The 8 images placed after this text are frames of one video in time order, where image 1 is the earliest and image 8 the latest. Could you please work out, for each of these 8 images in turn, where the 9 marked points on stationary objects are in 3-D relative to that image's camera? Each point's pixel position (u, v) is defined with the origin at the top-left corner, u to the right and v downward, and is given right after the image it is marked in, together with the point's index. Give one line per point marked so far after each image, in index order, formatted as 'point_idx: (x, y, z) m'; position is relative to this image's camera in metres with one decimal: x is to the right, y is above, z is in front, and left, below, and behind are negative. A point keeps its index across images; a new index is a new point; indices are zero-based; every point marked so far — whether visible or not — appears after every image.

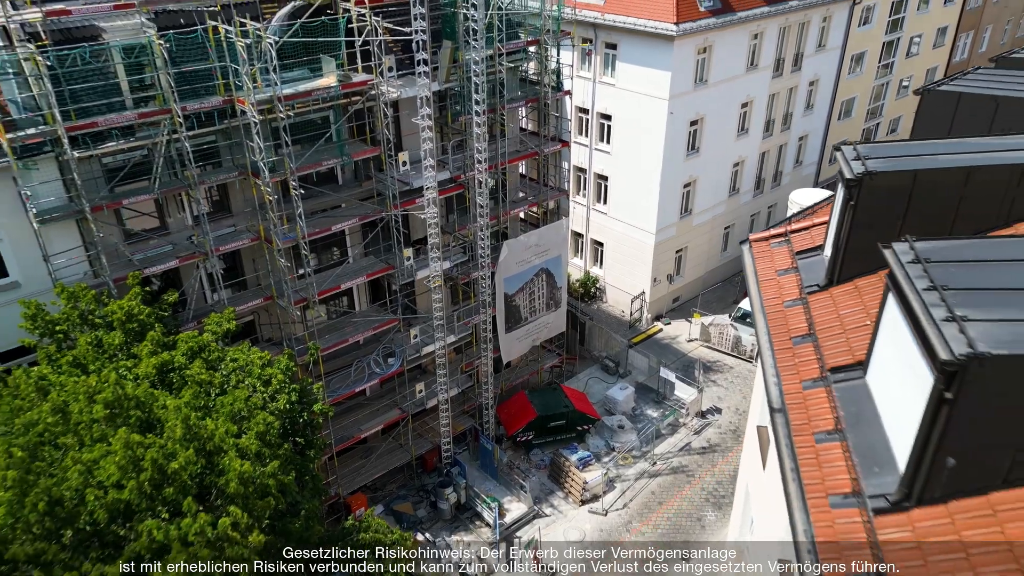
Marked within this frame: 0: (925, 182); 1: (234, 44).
0: (+5.1, +1.3, +8.9) m
1: (-6.6, +5.9, +17.2) m
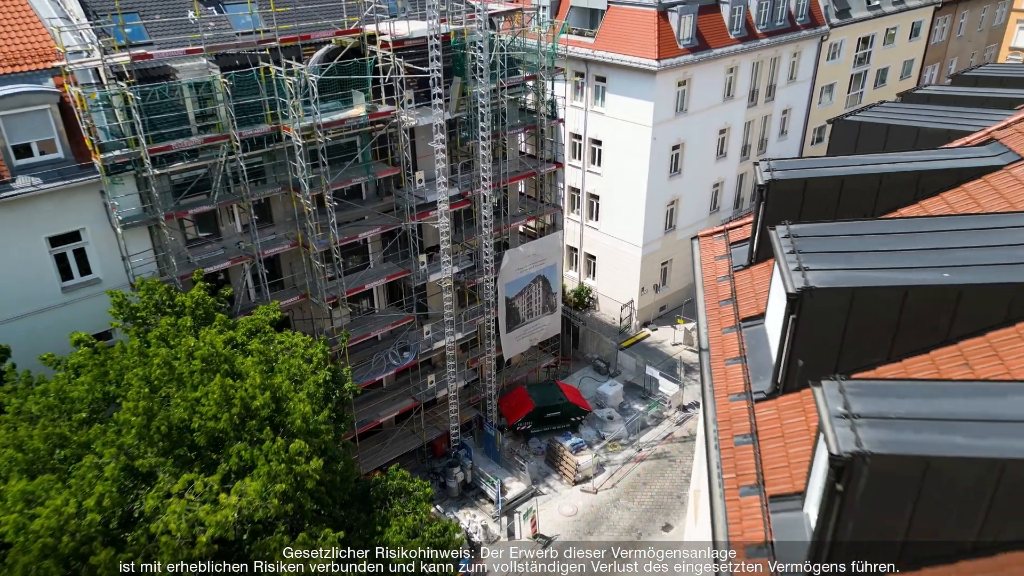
0: (+5.1, +1.7, +12.2) m
1: (-6.6, +6.0, +20.7) m
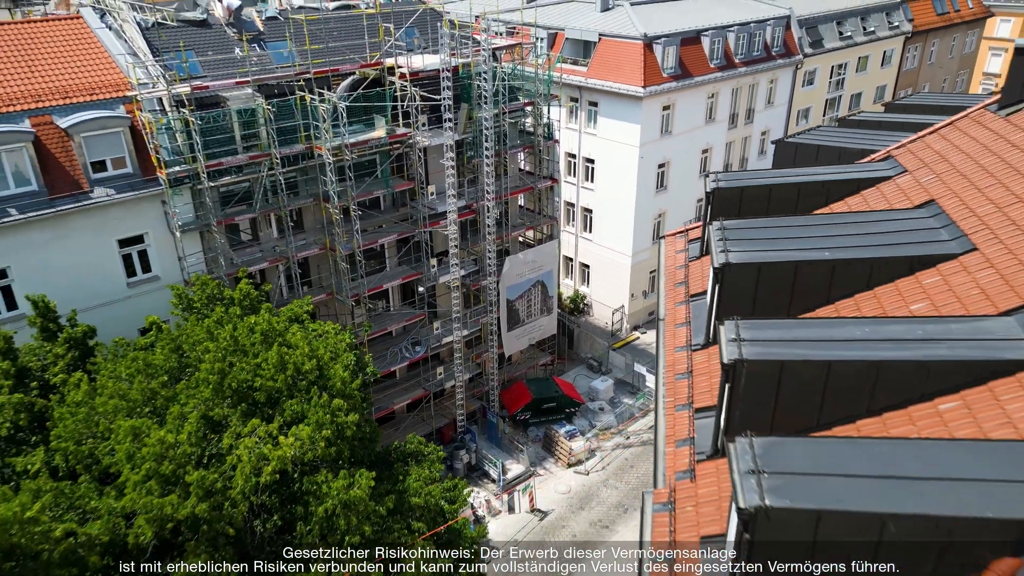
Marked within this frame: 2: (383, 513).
0: (+5.1, +2.0, +15.5) m
1: (-6.5, +6.1, +24.1) m
2: (-3.0, -5.3, +17.0) m
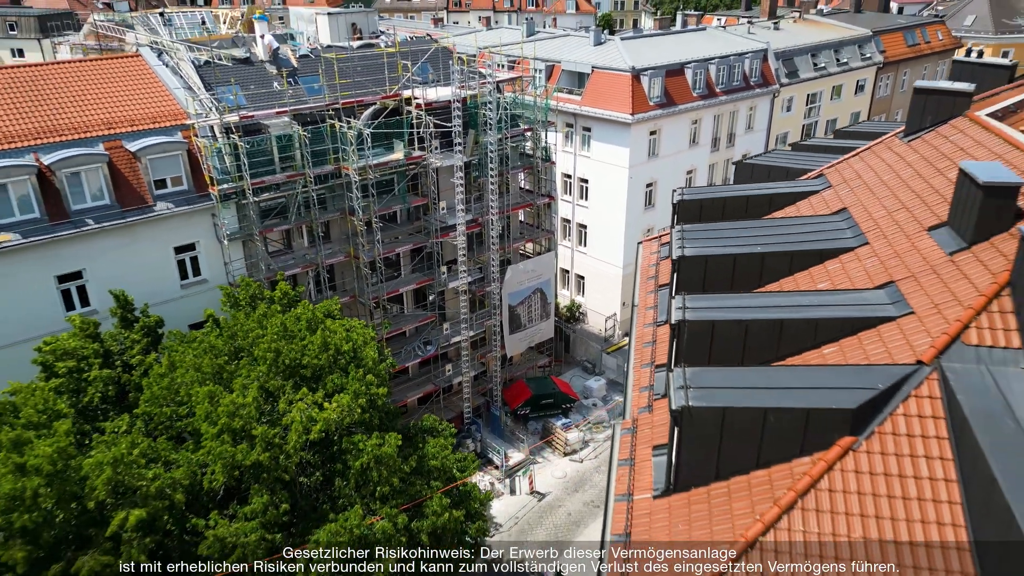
0: (+5.2, +2.2, +19.1) m
1: (-6.5, +6.0, +27.8) m
2: (-2.9, -5.2, +20.4) m
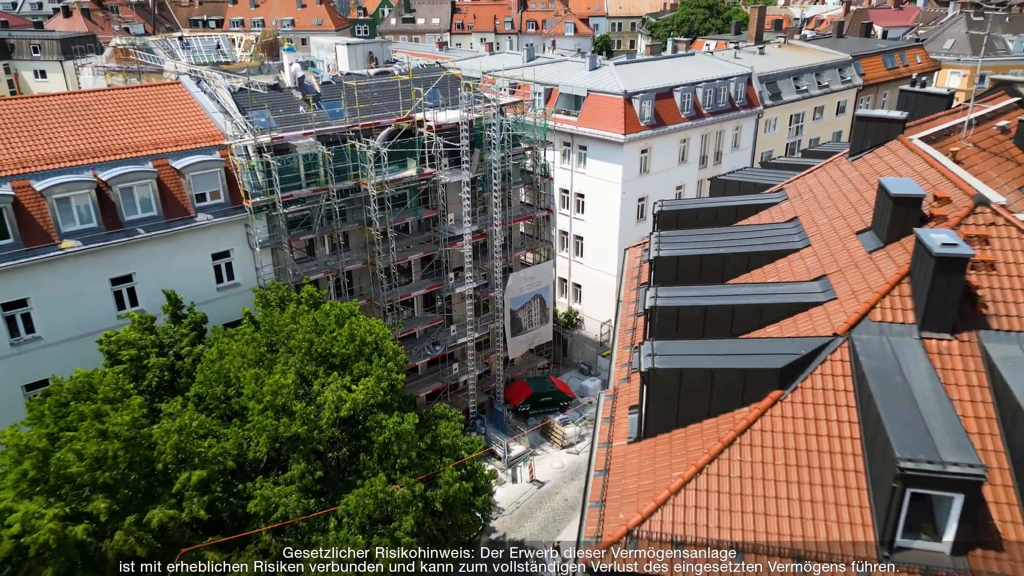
0: (+5.3, +2.3, +22.2) m
1: (-6.4, +5.9, +31.0) m
2: (-2.9, -5.2, +23.3) m
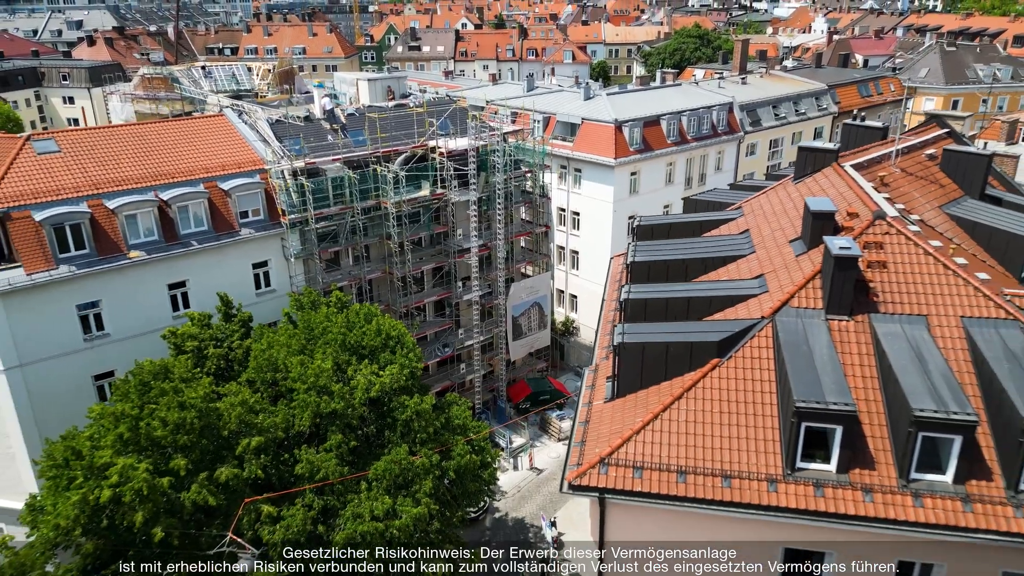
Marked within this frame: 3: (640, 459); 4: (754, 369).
0: (+5.3, +2.2, +26.5) m
1: (-6.3, +5.6, +35.4) m
2: (-2.8, -5.3, +27.5) m
3: (+2.9, -3.8, +16.1) m
4: (+5.8, -1.9, +17.2) m
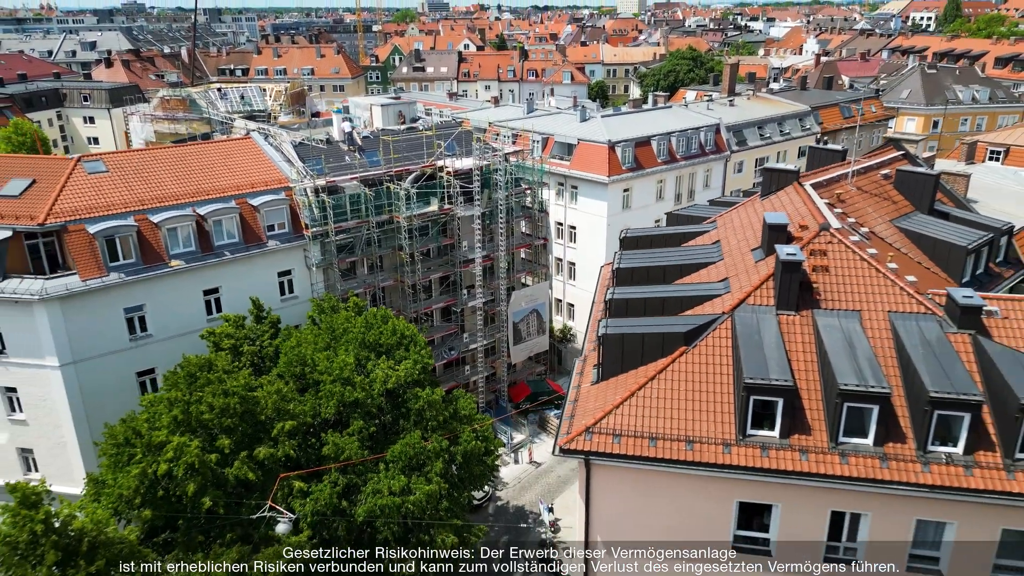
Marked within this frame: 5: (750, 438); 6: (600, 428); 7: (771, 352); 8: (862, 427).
0: (+5.4, +2.0, +30.0) m
1: (-6.3, +5.2, +39.0) m
2: (-2.8, -5.5, +30.8) m
3: (+2.9, -3.8, +19.5) m
4: (+5.8, -1.9, +20.6) m
5: (+6.3, -4.0, +18.9) m
6: (+2.4, -3.8, +19.6) m
7: (+7.1, -1.8, +19.7) m
8: (+9.1, -3.6, +18.6) m
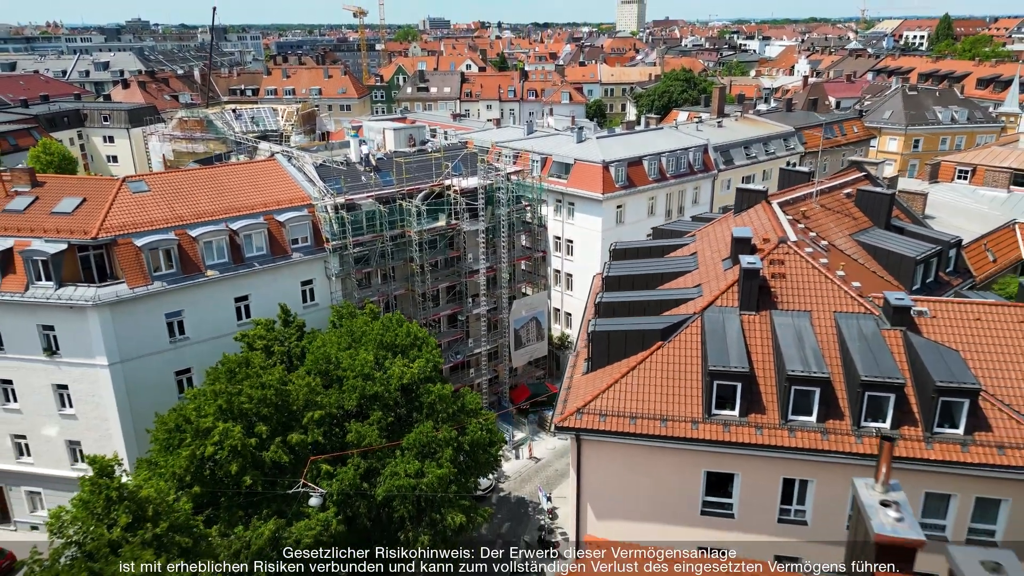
0: (+5.5, +1.7, +33.8) m
1: (-6.2, +4.7, +42.8) m
2: (-2.7, -5.8, +34.4) m
3: (+3.0, -3.9, +23.1) m
4: (+5.9, -2.0, +24.2) m
5: (+6.4, -4.0, +22.5) m
6: (+2.5, -3.9, +23.2) m
7: (+7.2, -1.9, +23.4) m
8: (+9.1, -3.7, +22.2) m
